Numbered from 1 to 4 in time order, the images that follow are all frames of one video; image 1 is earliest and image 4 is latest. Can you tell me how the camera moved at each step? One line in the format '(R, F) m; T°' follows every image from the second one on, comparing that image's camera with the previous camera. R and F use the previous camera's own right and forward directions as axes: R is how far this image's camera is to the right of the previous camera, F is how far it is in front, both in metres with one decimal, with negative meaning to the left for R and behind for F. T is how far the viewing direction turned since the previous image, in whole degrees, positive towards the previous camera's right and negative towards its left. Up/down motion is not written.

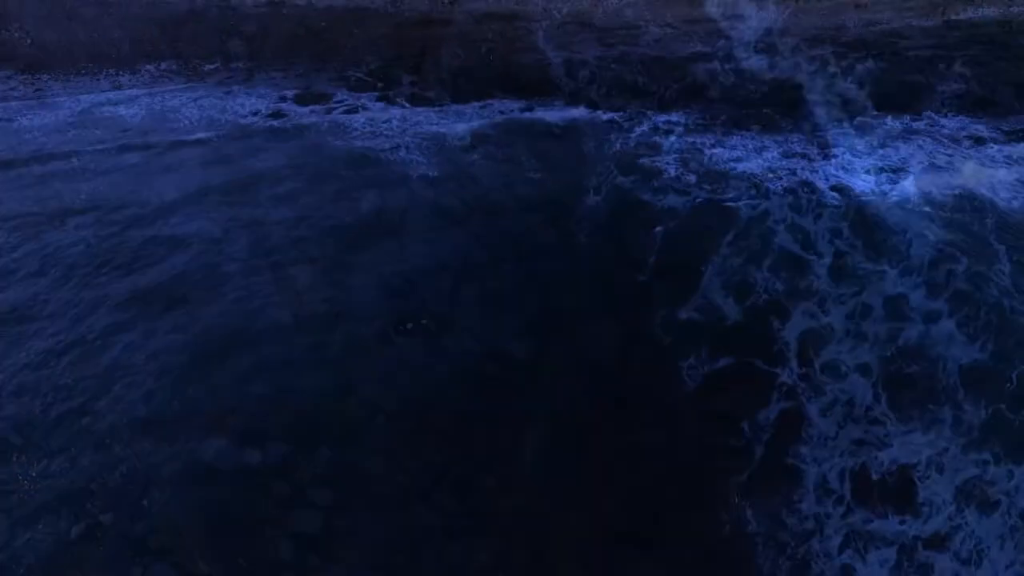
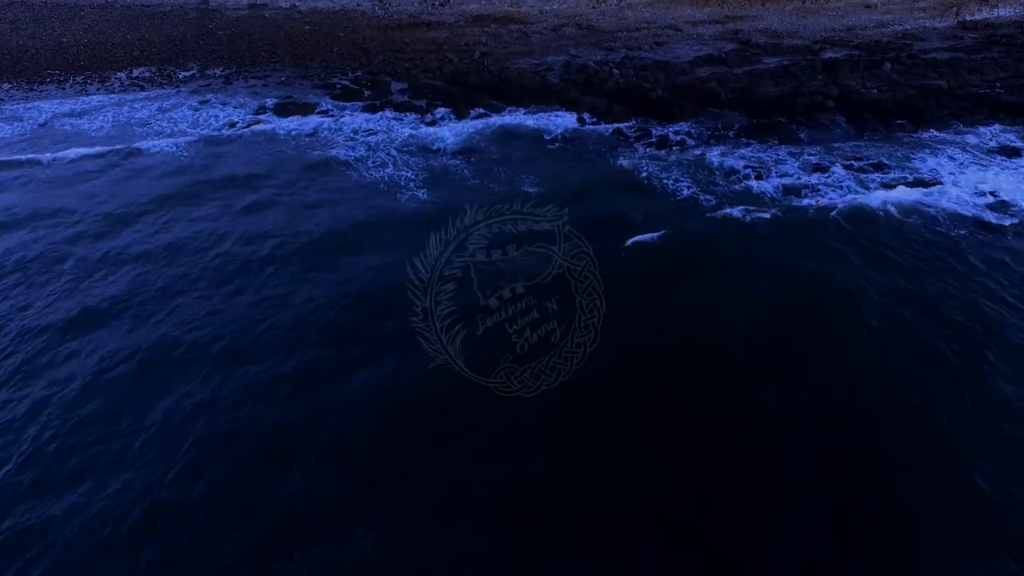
(-0.2, +2.4) m; +1°
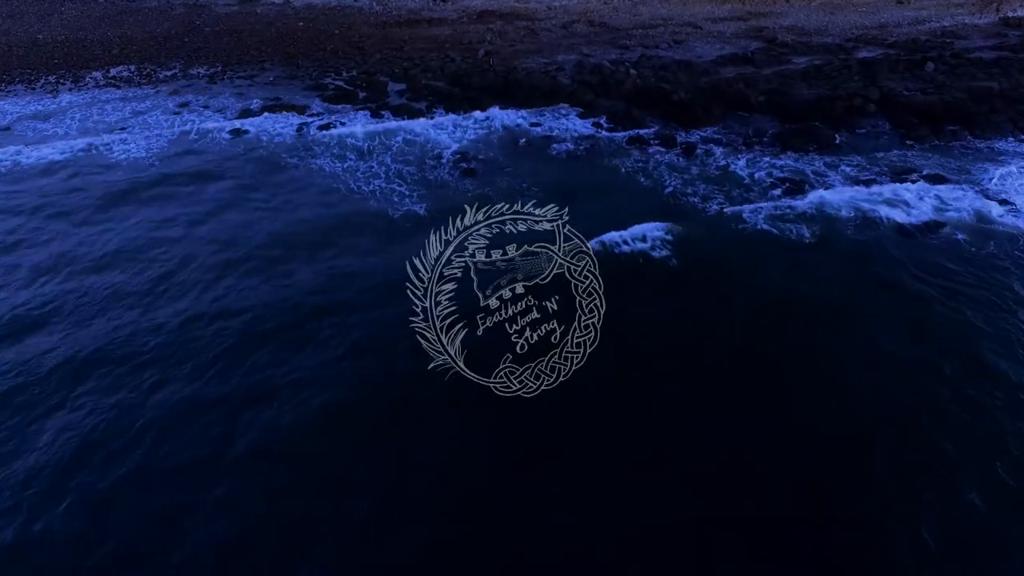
(-0.3, +3.0) m; 0°
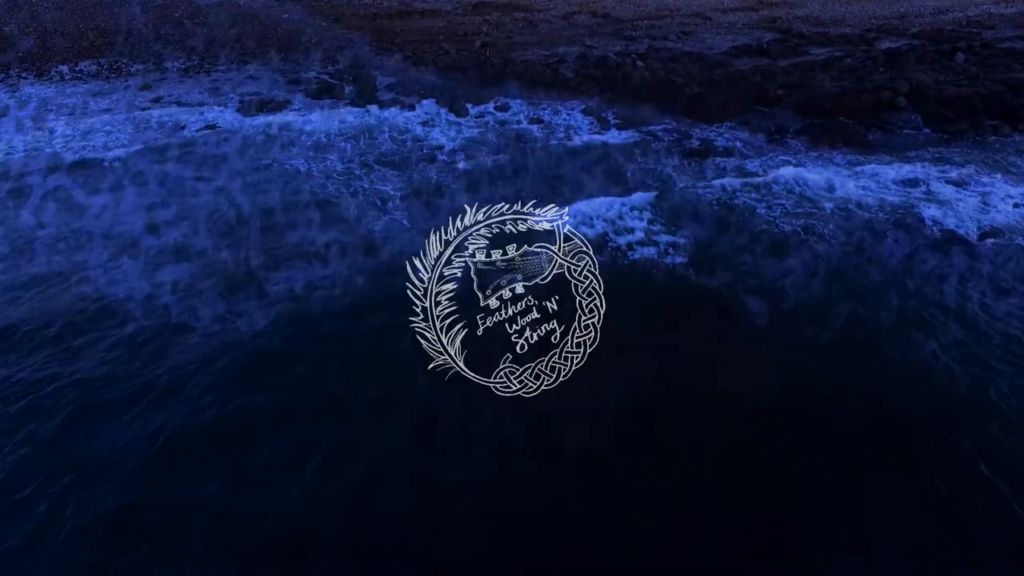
(0.0, +2.4) m; 0°
